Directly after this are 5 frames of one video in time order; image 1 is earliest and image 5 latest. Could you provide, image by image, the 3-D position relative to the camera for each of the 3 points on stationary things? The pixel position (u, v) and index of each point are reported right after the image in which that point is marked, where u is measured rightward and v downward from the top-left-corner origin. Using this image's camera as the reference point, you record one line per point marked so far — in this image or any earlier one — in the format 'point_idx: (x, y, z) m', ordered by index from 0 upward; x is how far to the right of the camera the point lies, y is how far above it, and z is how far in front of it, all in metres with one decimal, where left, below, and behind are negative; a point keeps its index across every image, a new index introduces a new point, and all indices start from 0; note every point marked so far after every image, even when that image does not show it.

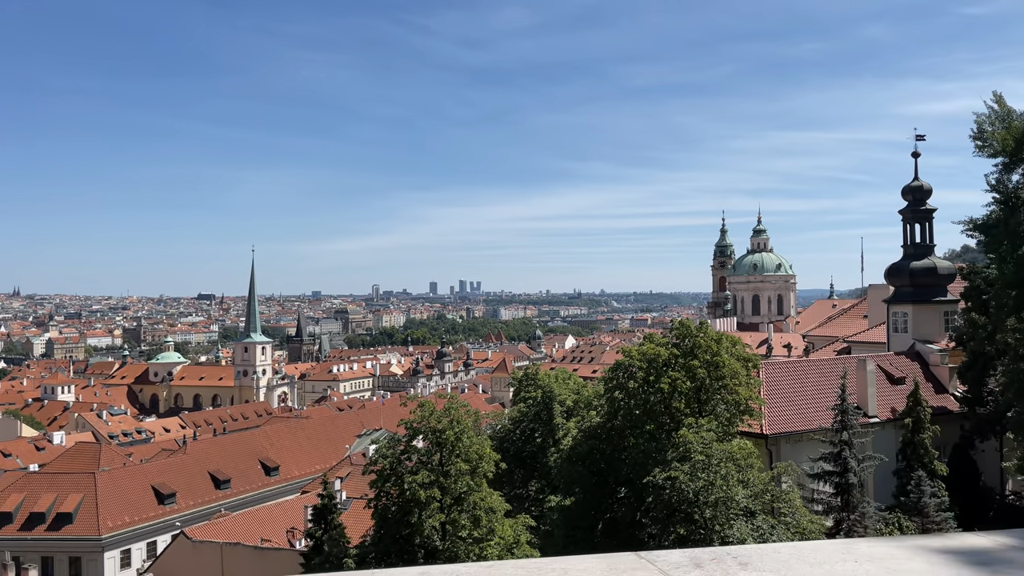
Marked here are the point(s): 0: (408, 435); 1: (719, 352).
0: (-2.0, -2.9, +15.3) m
1: (+4.4, -1.4, +16.5) m
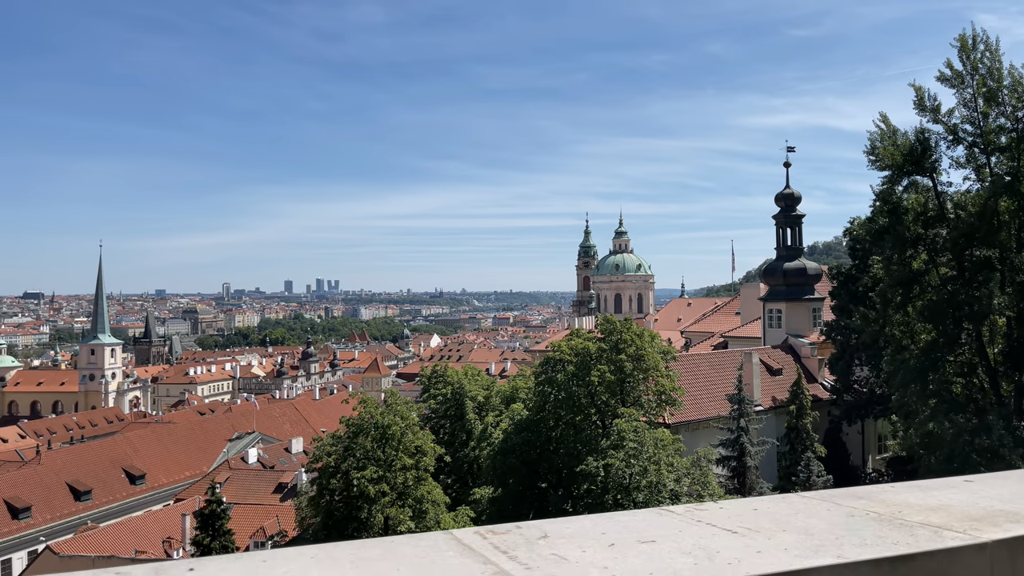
0: (-3.1, -2.8, +15.2) m
1: (+2.9, -1.3, +17.5) m
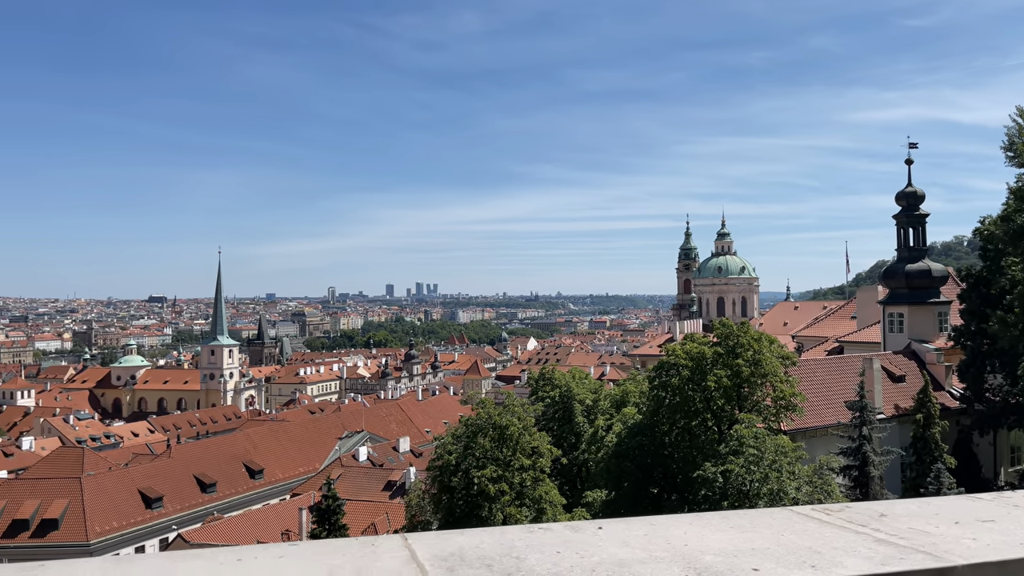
0: (-0.8, -2.9, +15.6) m
1: (+5.4, -1.4, +17.2) m
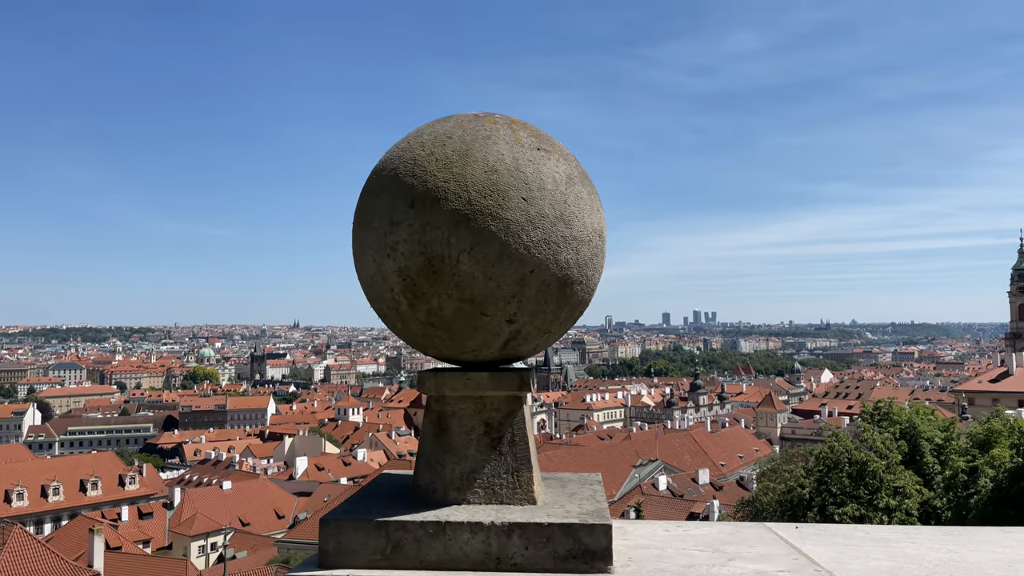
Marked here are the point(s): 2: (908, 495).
0: (+5.8, -3.3, +14.6) m
1: (+12.2, -1.8, +14.1) m
2: (+7.1, -3.7, +14.1) m
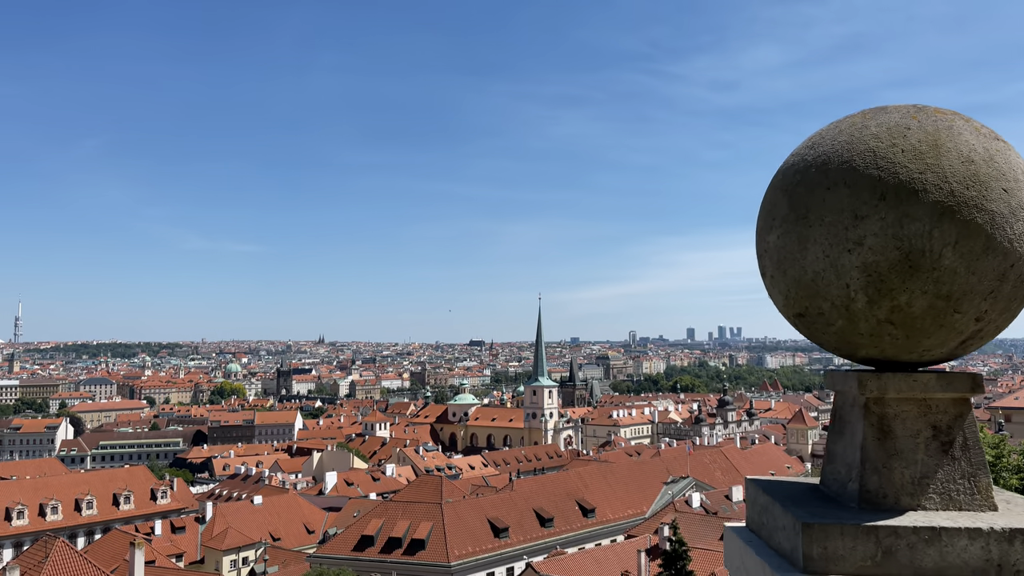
0: (+6.7, -3.6, +14.4) m
1: (+13.2, -2.0, +13.7) m
2: (+8.0, -4.0, +13.8) m
